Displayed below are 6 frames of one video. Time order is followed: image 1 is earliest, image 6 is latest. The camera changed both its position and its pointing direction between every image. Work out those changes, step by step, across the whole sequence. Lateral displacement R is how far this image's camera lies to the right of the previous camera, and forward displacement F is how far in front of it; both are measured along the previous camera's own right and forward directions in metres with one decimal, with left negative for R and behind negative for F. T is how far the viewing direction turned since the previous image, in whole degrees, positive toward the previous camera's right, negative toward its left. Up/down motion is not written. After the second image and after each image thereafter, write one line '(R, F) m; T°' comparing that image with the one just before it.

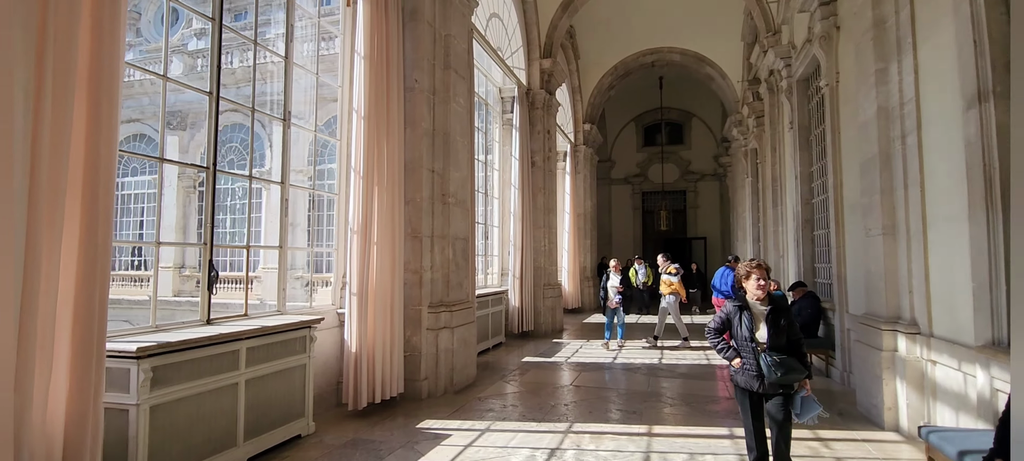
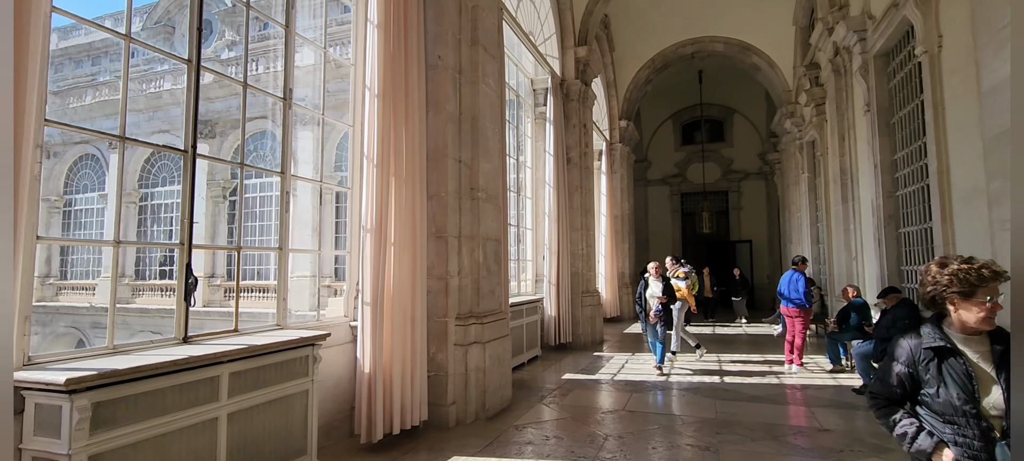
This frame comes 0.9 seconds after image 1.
(-0.1, +0.8) m; -3°
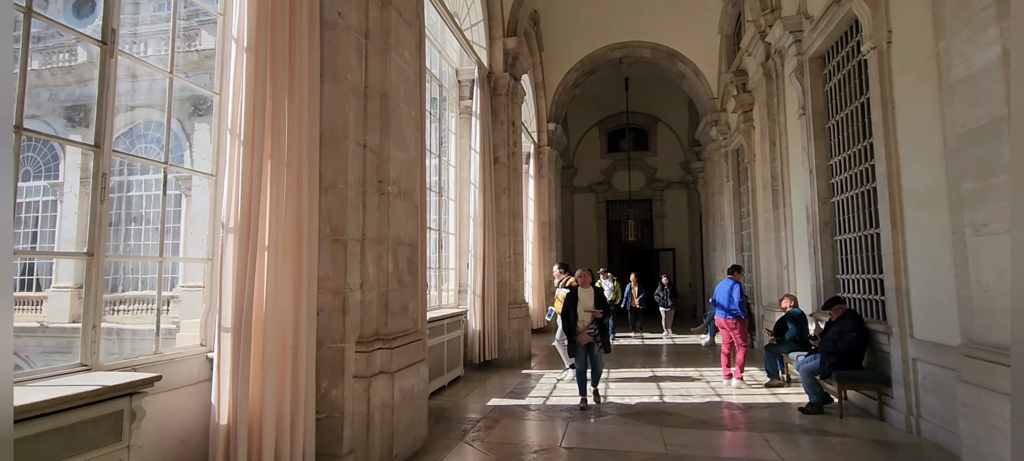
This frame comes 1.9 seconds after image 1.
(0.0, +0.8) m; +8°
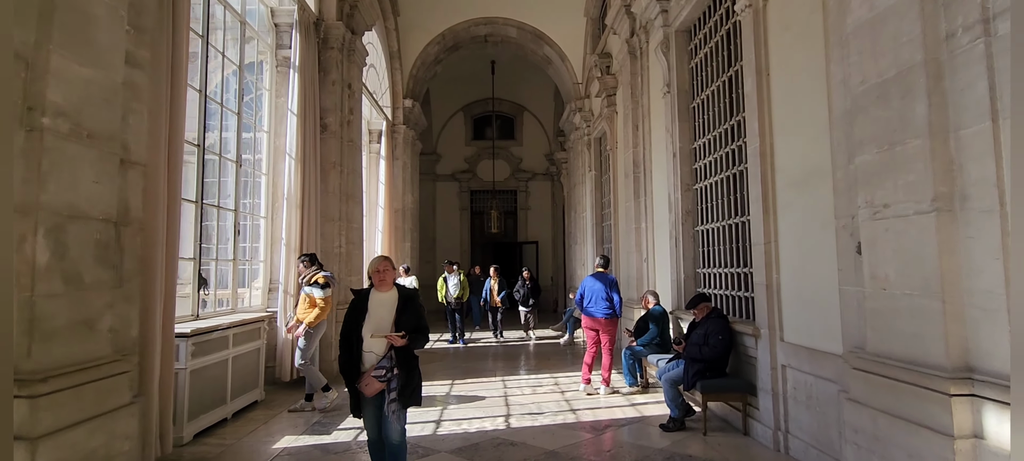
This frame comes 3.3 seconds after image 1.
(+0.5, +1.2) m; +14°
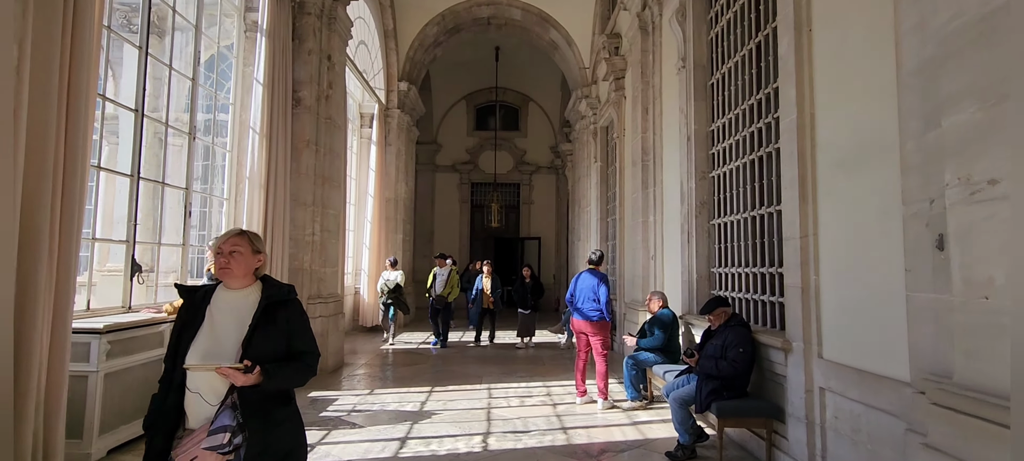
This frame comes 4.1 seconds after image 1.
(+0.2, +0.7) m; -1°
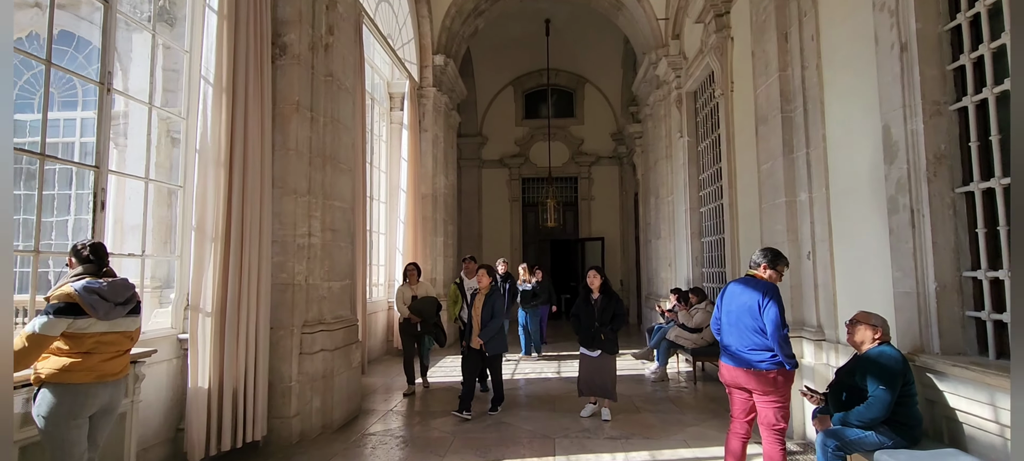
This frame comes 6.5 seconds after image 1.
(-0.2, +2.0) m; -5°
